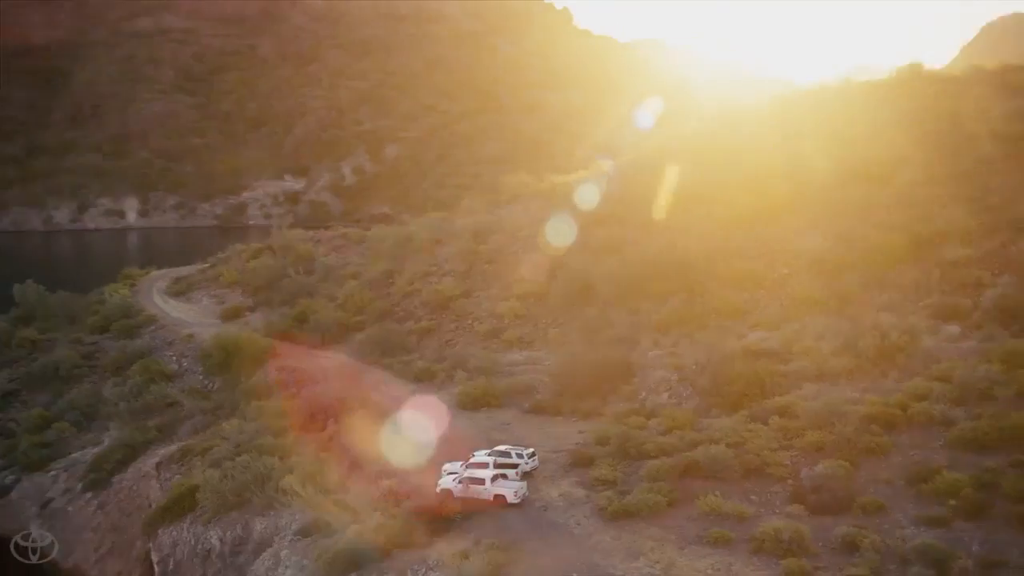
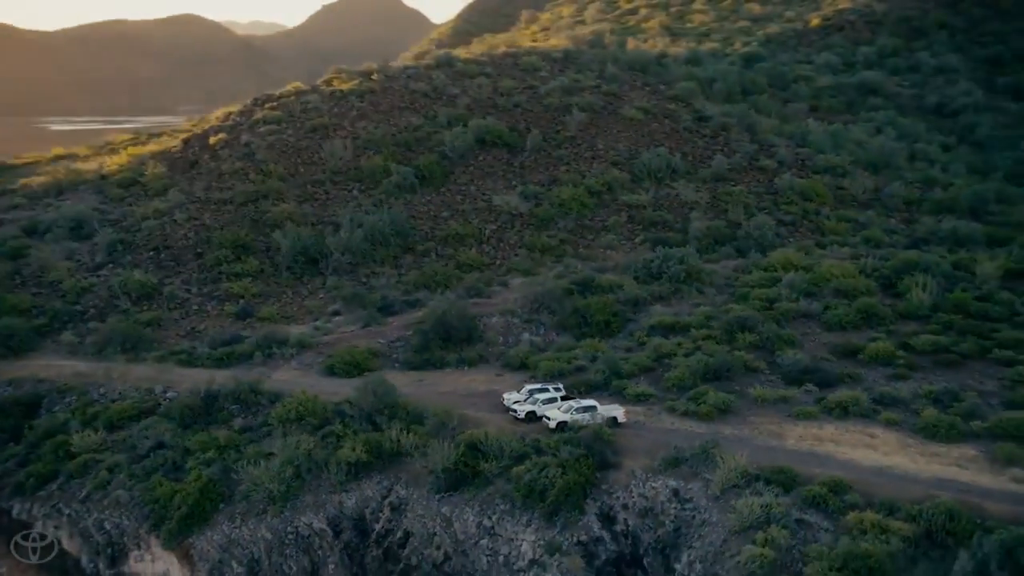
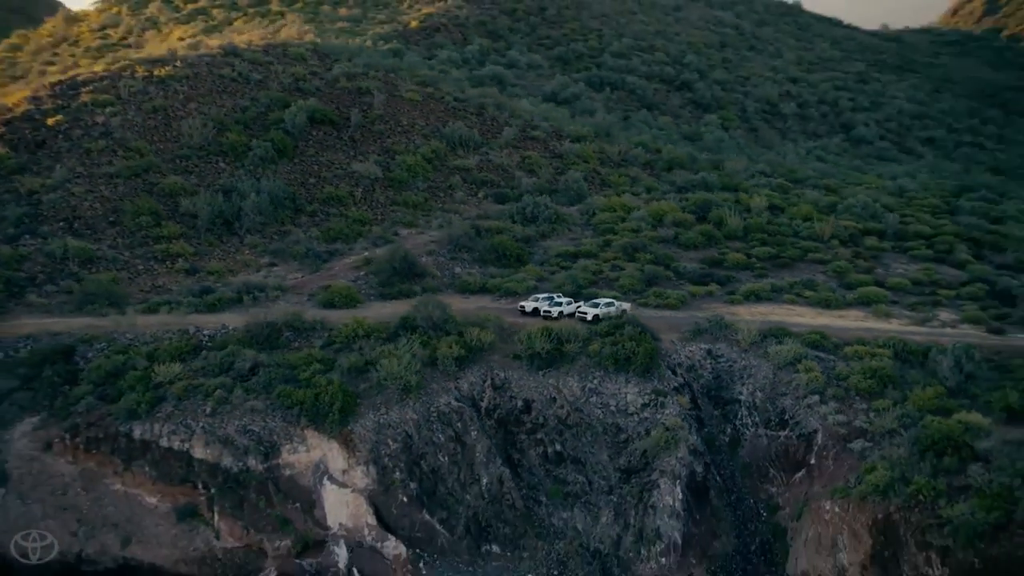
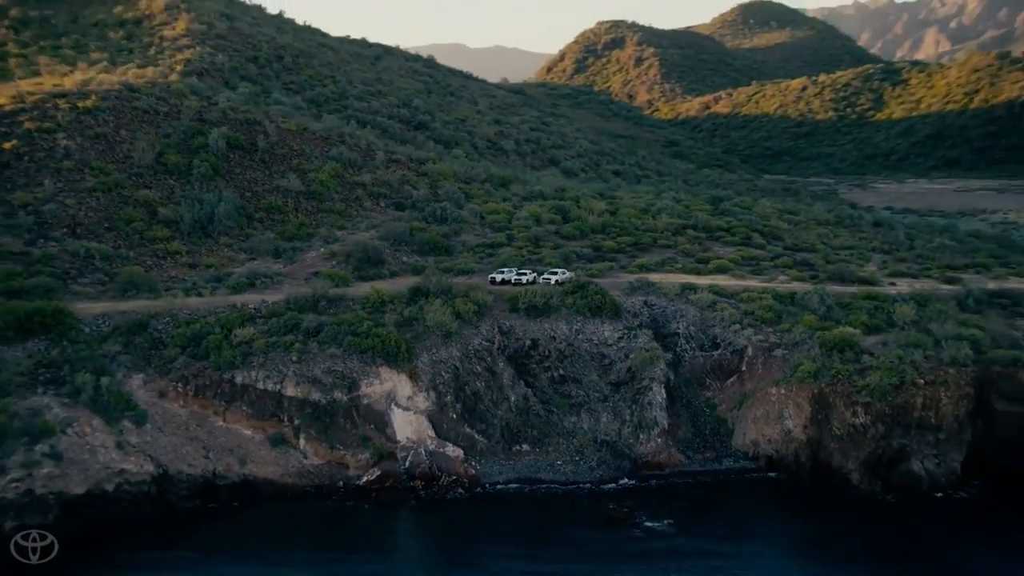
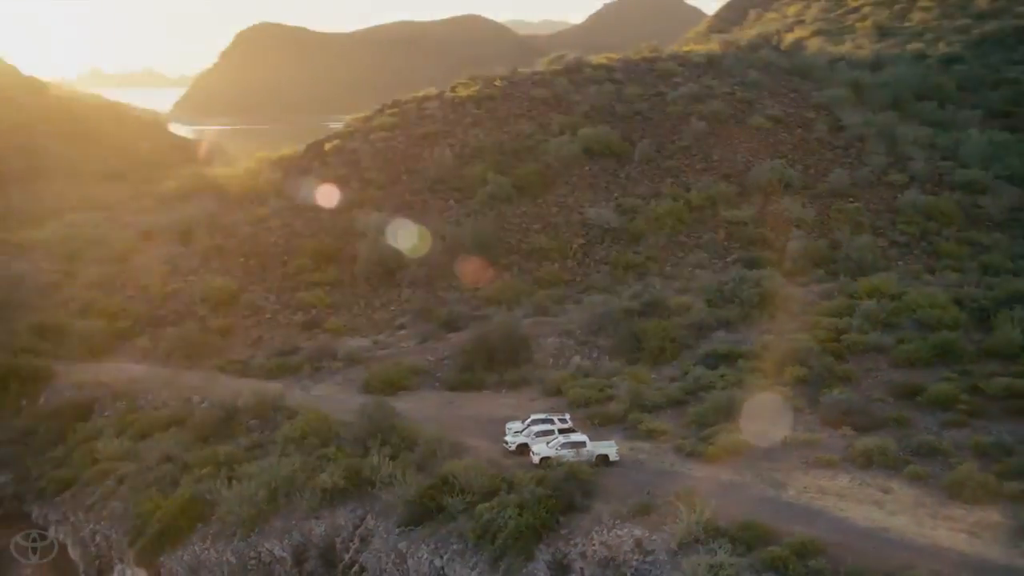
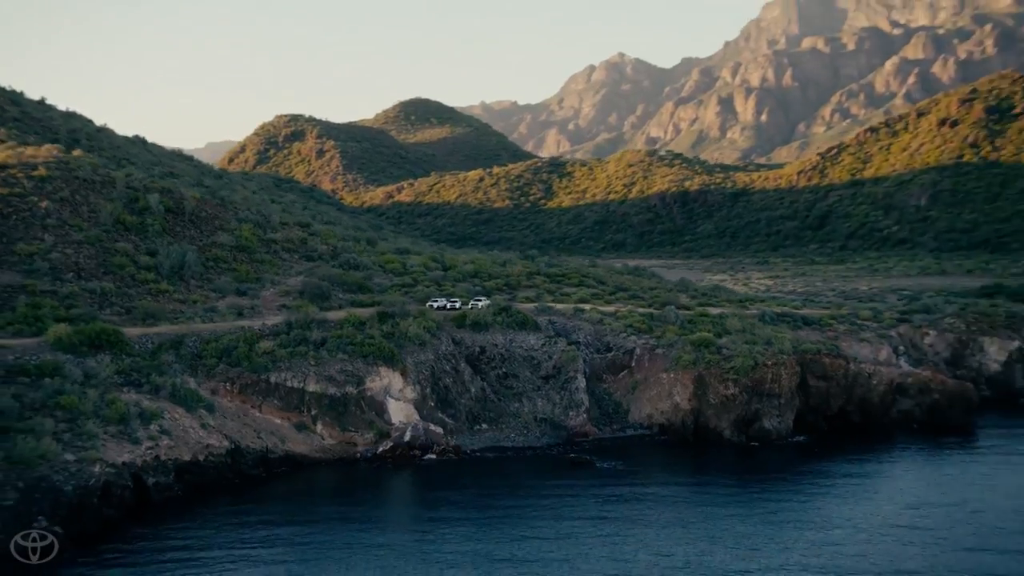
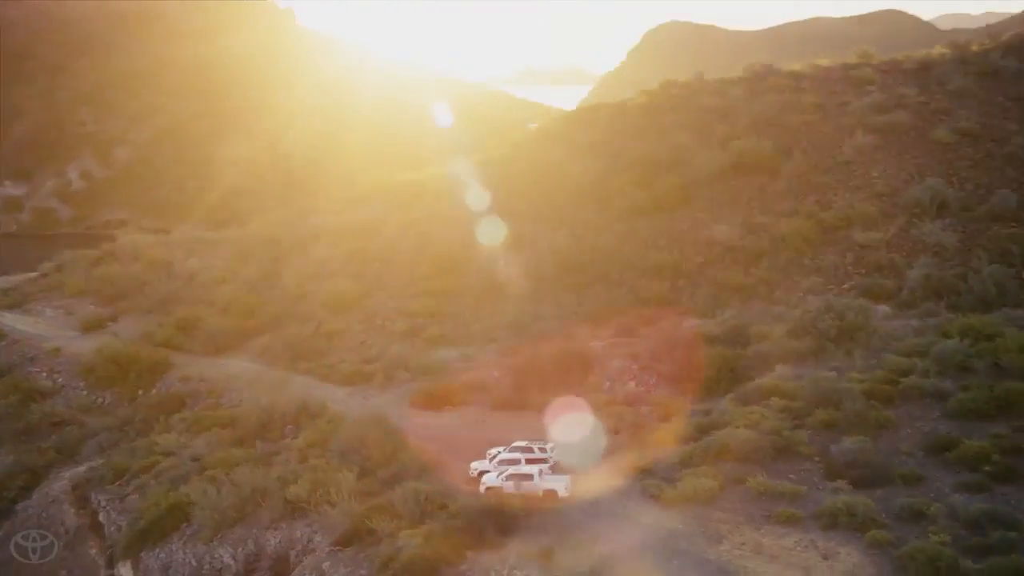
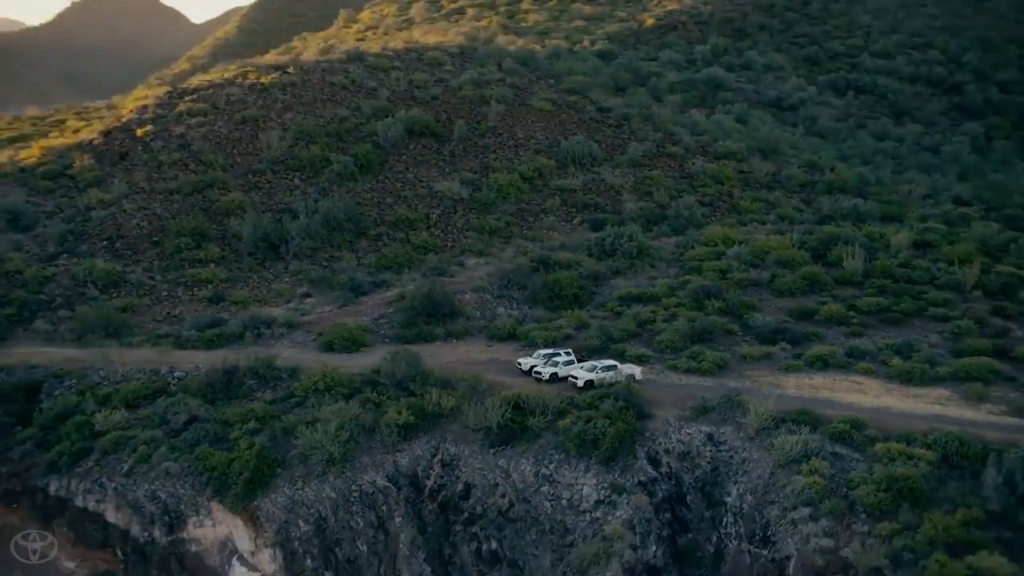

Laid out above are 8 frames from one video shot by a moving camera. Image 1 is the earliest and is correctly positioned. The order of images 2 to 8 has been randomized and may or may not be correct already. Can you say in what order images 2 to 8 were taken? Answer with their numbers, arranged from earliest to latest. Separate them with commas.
7, 5, 2, 8, 3, 4, 6
